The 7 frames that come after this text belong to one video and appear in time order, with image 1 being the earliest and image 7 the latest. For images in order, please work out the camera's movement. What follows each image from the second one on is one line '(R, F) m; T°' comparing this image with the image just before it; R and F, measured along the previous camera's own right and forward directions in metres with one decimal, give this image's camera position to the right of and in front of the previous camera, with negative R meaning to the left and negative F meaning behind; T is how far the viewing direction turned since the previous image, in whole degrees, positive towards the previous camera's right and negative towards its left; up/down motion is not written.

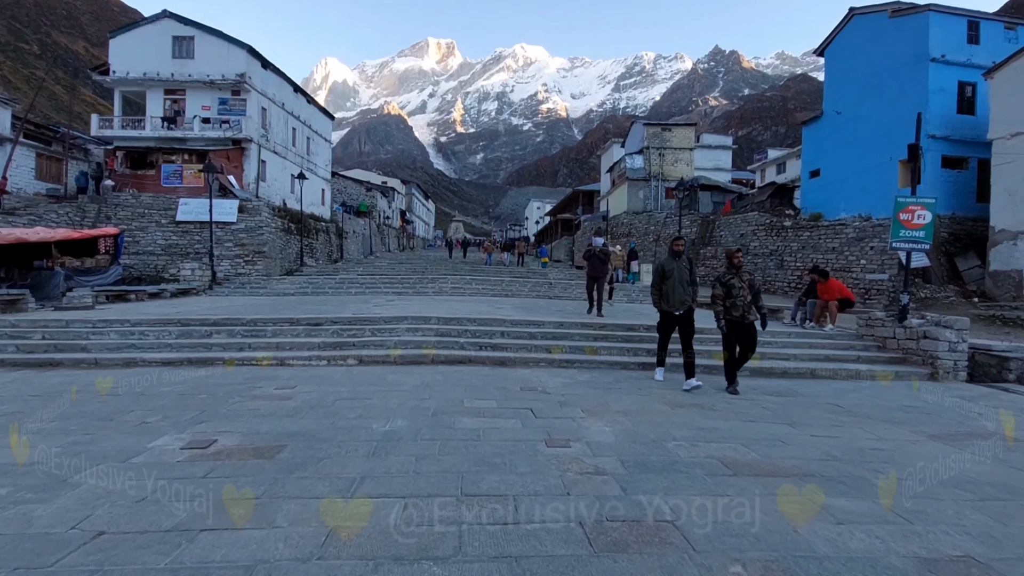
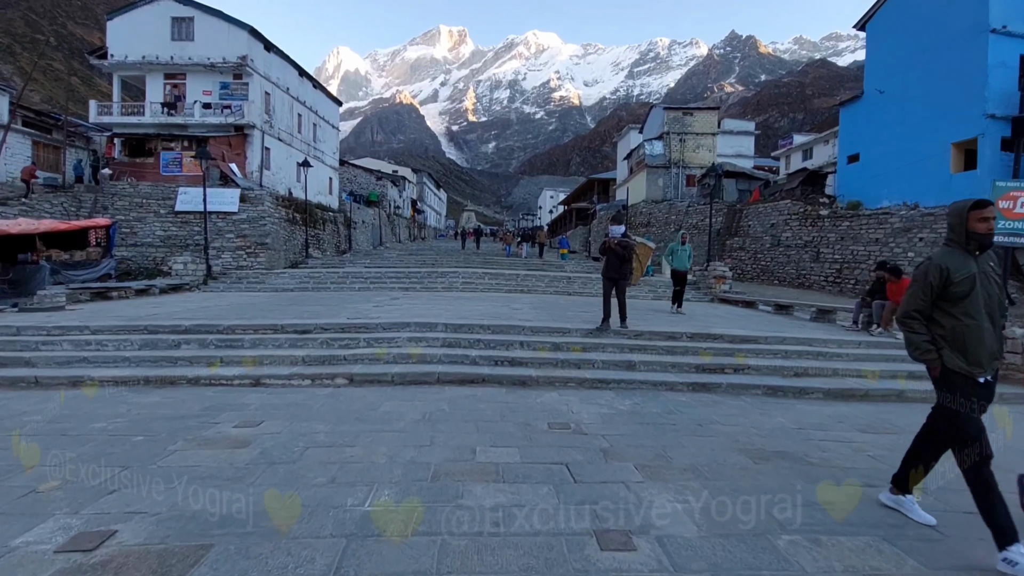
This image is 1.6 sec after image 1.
(-0.1, +1.4) m; -1°
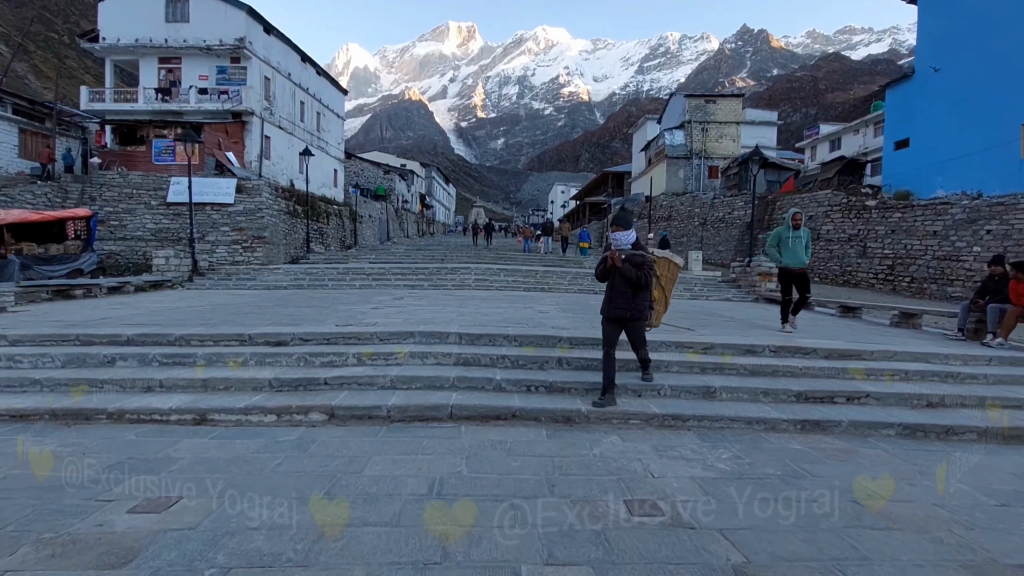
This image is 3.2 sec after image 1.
(-0.3, +1.8) m; -1°
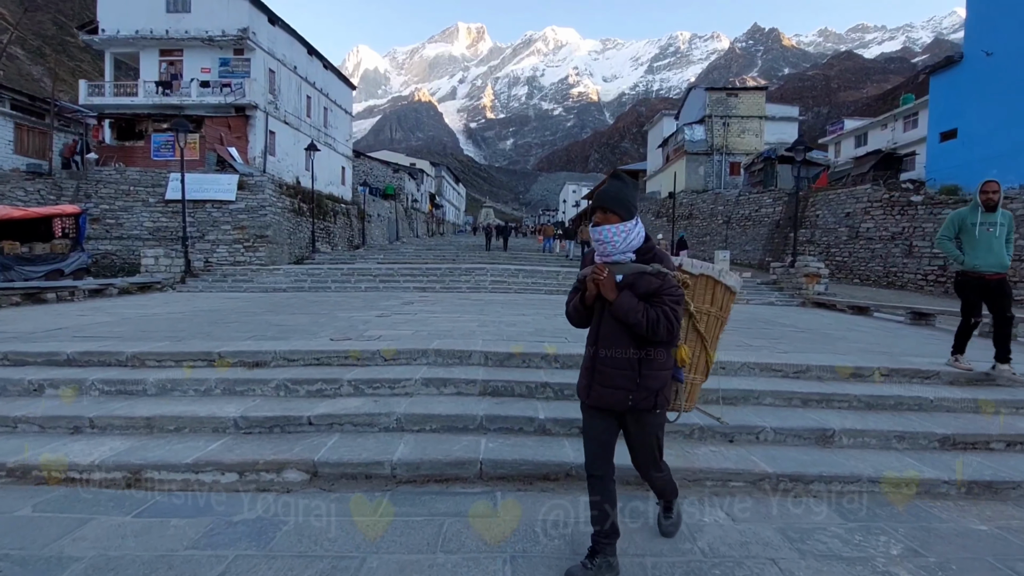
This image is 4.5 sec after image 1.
(-0.3, +1.3) m; -1°
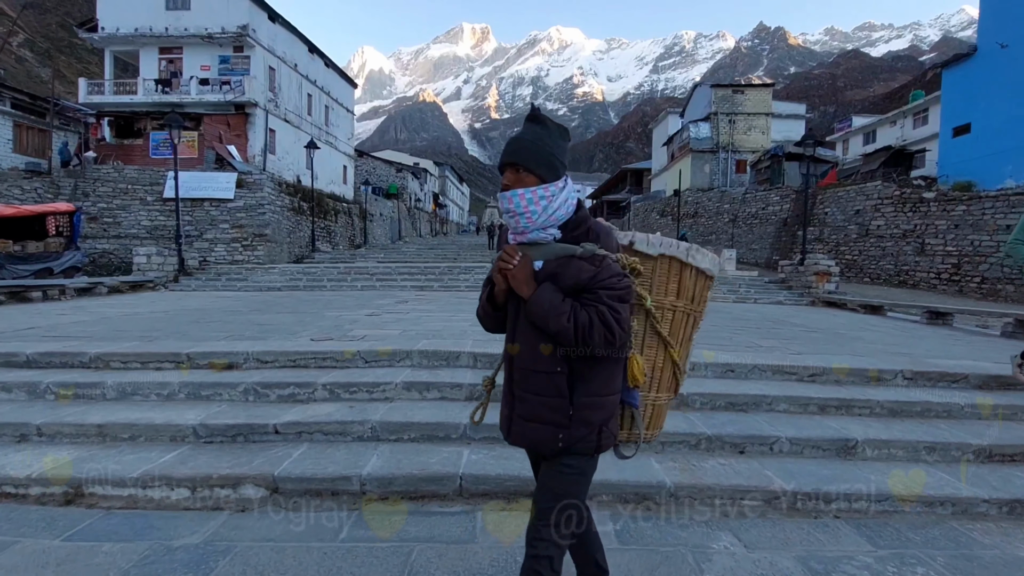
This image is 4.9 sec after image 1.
(+0.1, +0.4) m; -1°
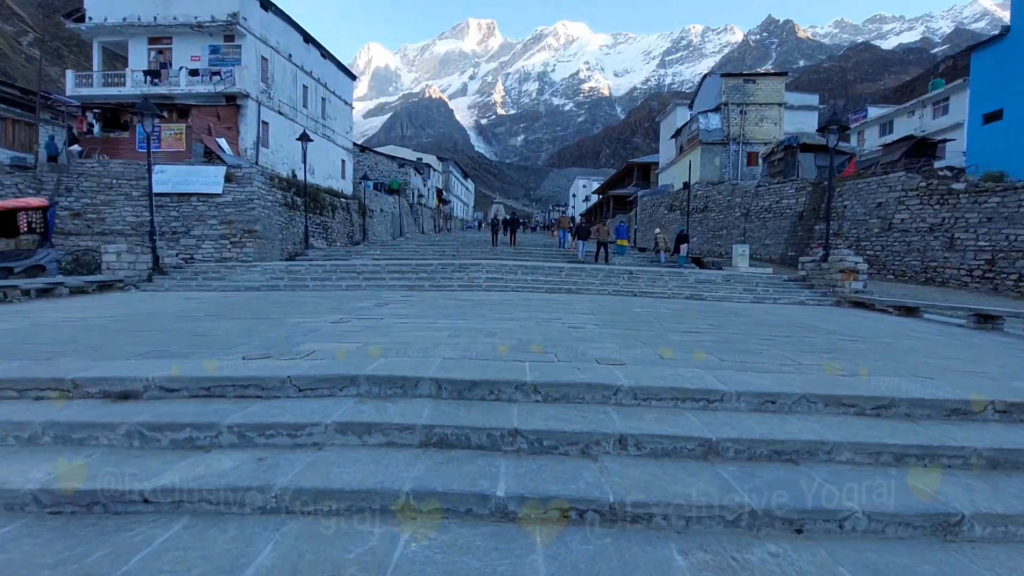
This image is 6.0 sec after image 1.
(+0.2, +1.0) m; -1°
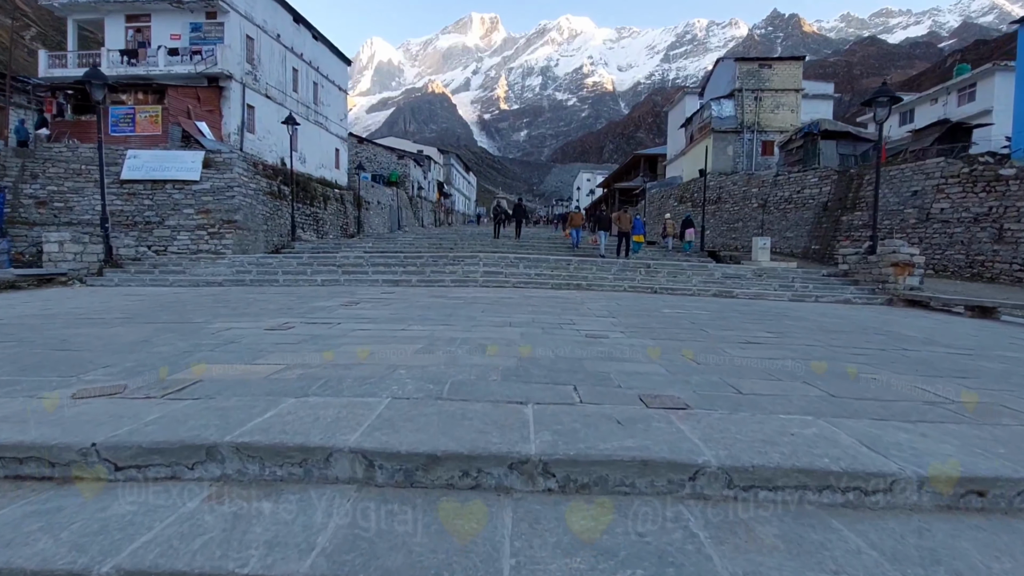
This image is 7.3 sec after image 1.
(0.0, +1.5) m; 0°
